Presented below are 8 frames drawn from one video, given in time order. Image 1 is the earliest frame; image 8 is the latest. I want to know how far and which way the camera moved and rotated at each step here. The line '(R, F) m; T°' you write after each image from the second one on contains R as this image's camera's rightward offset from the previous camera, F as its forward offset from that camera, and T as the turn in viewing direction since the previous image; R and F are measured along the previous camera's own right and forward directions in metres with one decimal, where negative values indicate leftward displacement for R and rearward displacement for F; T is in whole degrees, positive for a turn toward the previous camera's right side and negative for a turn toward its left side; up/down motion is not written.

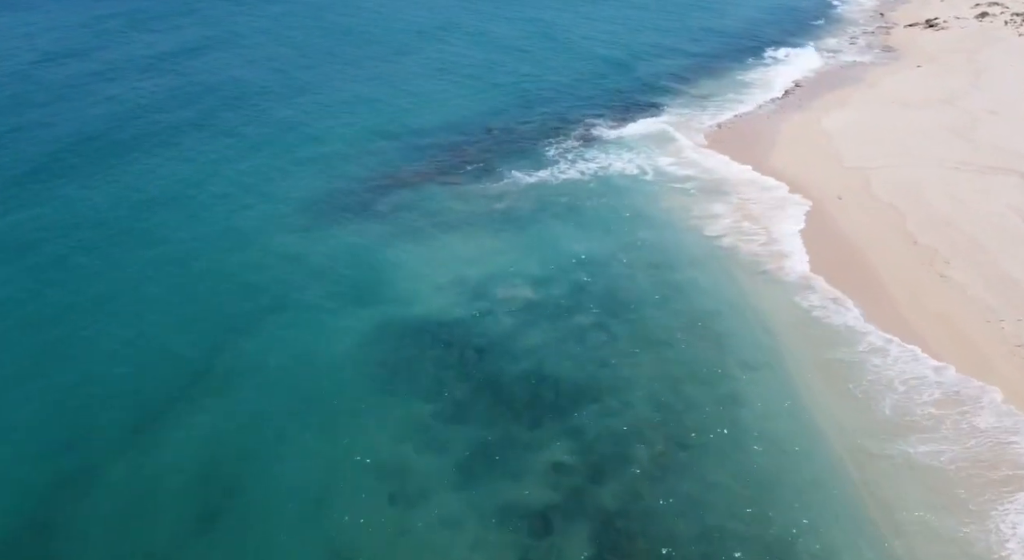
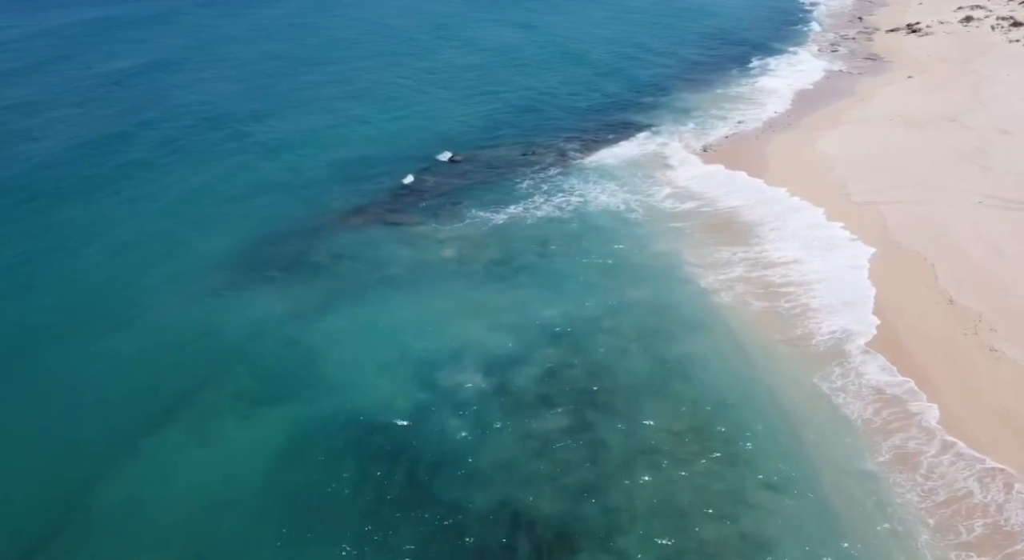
(+0.4, +5.3) m; +2°
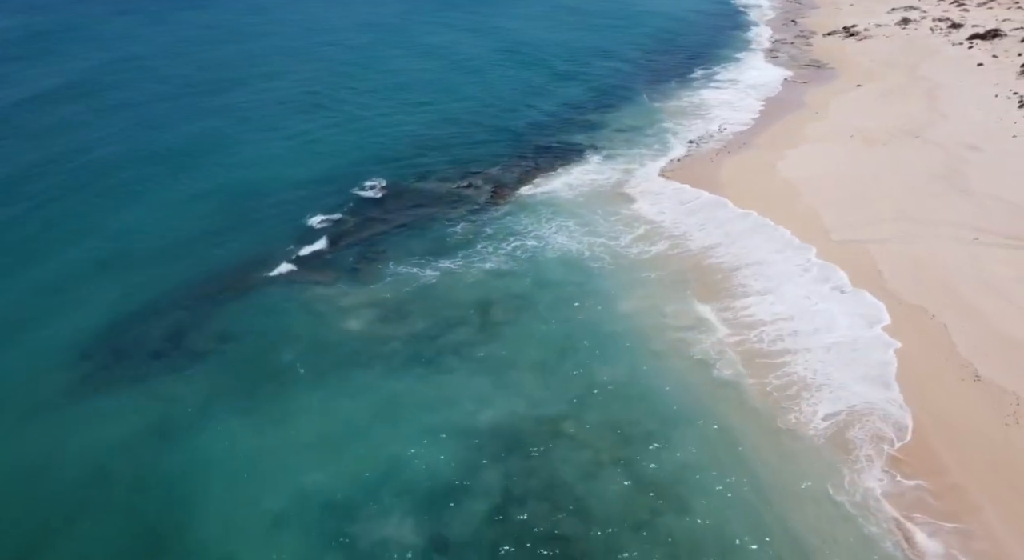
(+0.1, +5.7) m; +4°
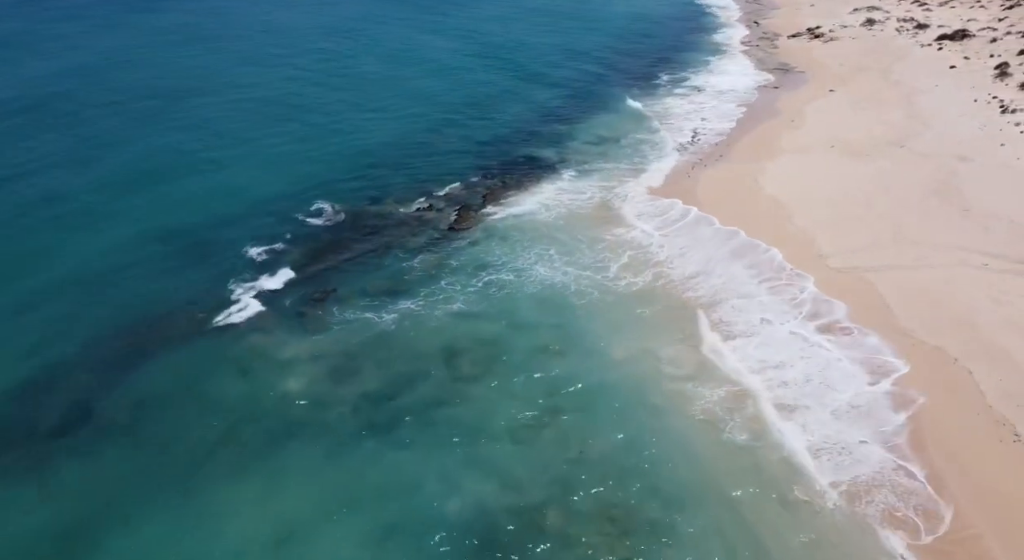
(-0.2, +3.5) m; +3°
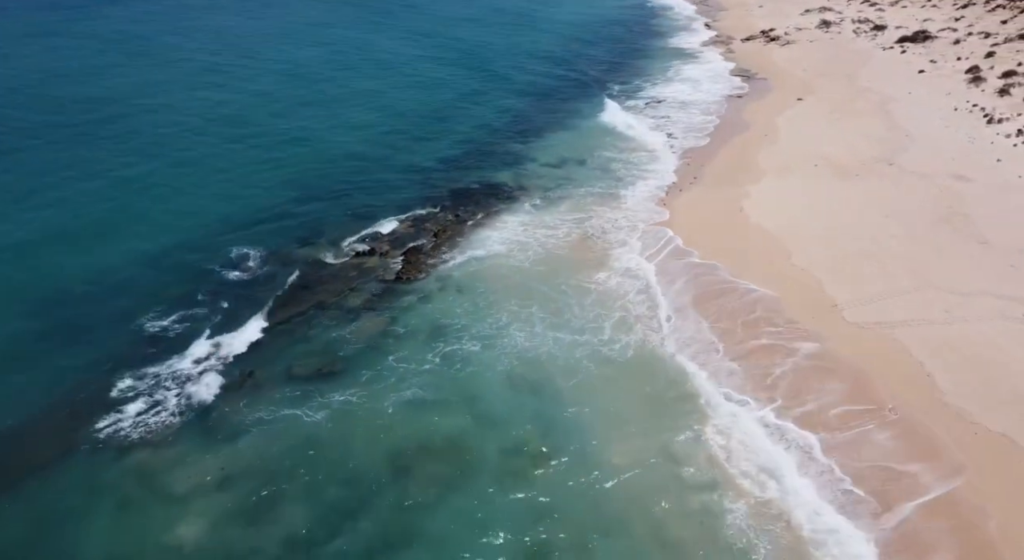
(-0.4, +5.4) m; +4°
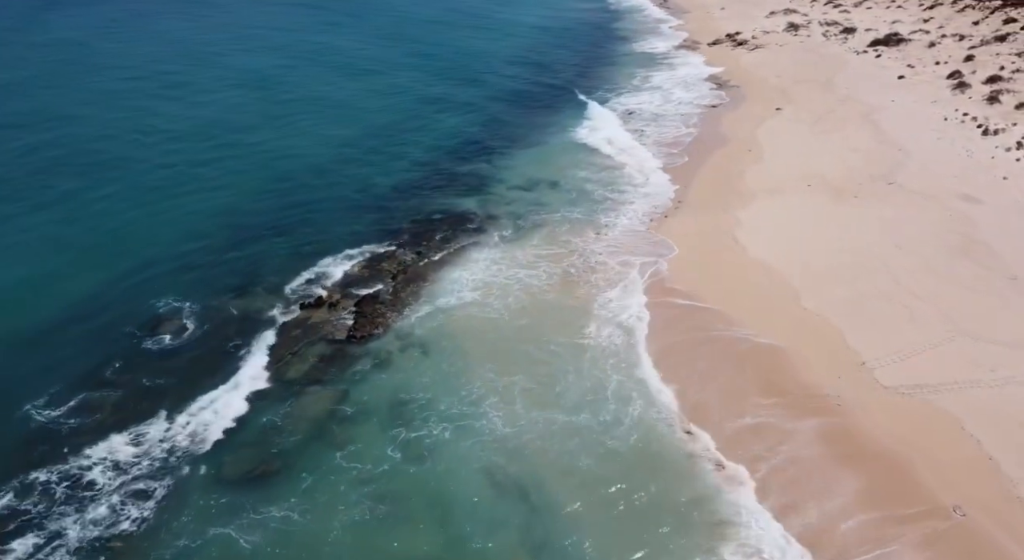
(-0.4, +4.3) m; +3°
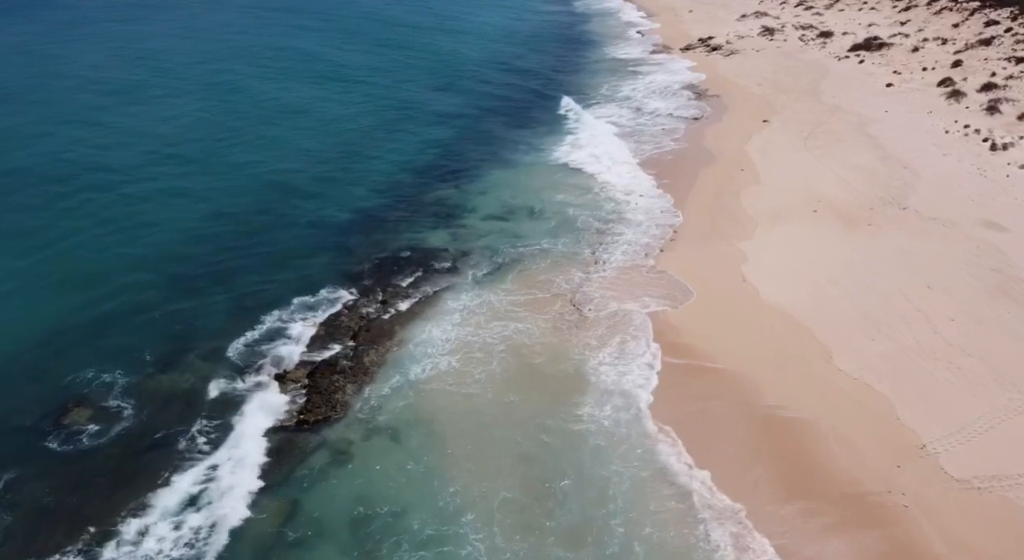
(-0.5, +4.3) m; +3°
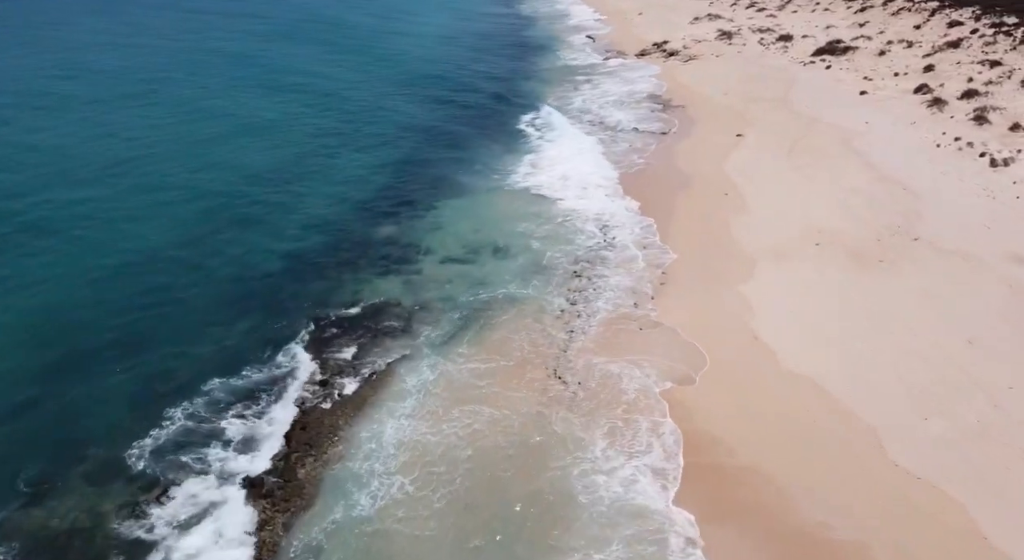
(-0.6, +5.0) m; +4°
